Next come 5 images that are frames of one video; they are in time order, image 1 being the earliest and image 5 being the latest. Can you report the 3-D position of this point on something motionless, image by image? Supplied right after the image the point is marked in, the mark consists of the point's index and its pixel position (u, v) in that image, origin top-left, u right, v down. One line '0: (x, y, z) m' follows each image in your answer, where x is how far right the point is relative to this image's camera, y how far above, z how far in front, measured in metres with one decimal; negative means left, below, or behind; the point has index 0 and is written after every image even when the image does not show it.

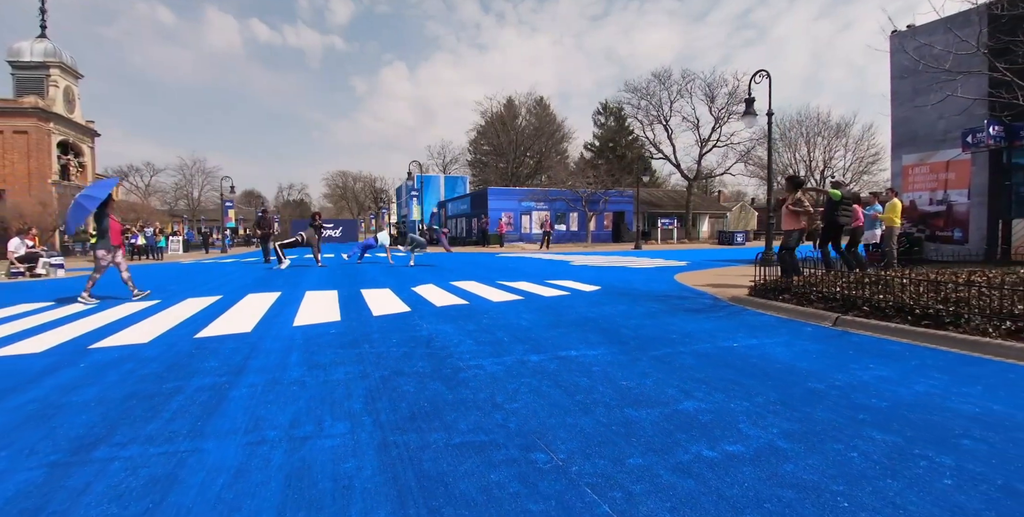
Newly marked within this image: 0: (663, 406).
0: (+1.0, -1.0, +3.4) m
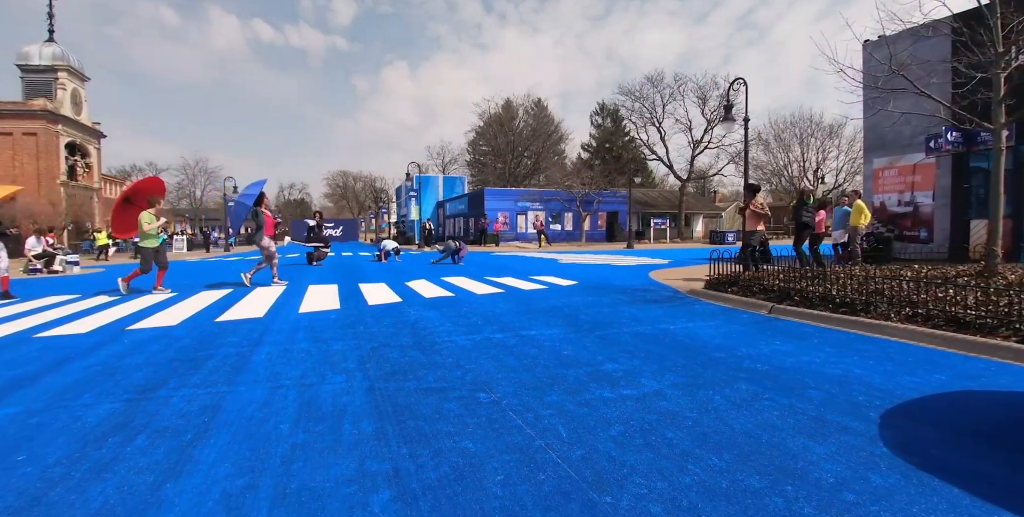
0: (+0.6, -1.0, +4.3) m
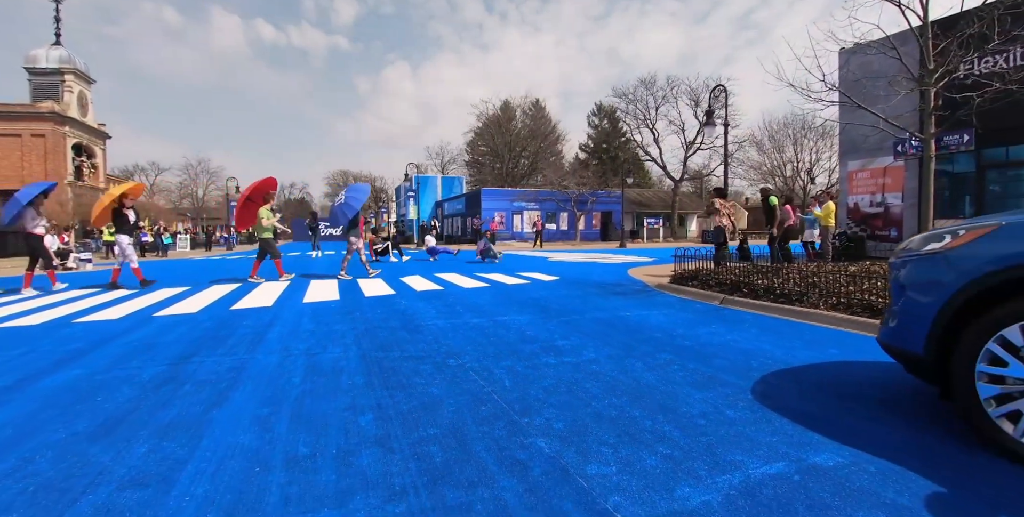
0: (+0.3, -0.9, +5.2) m
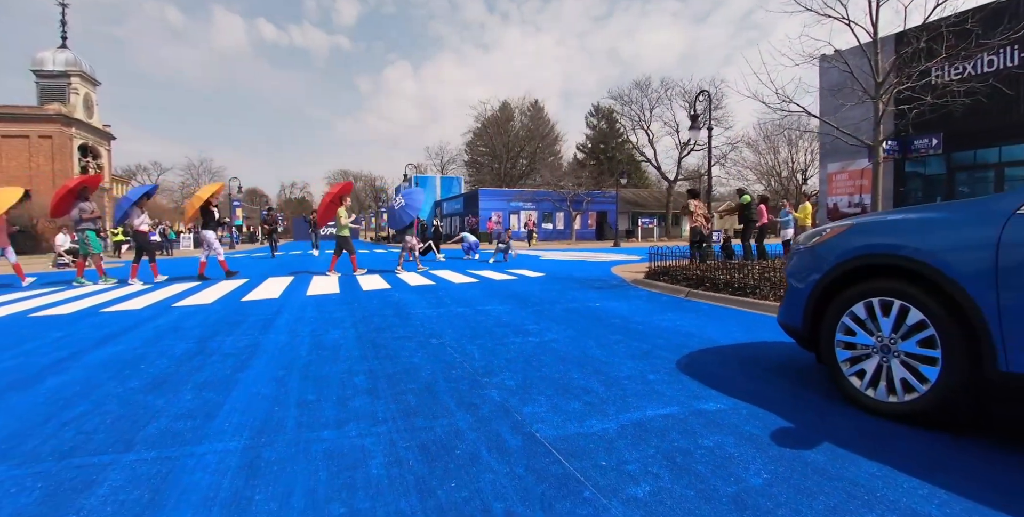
0: (0.0, -0.8, +6.1) m
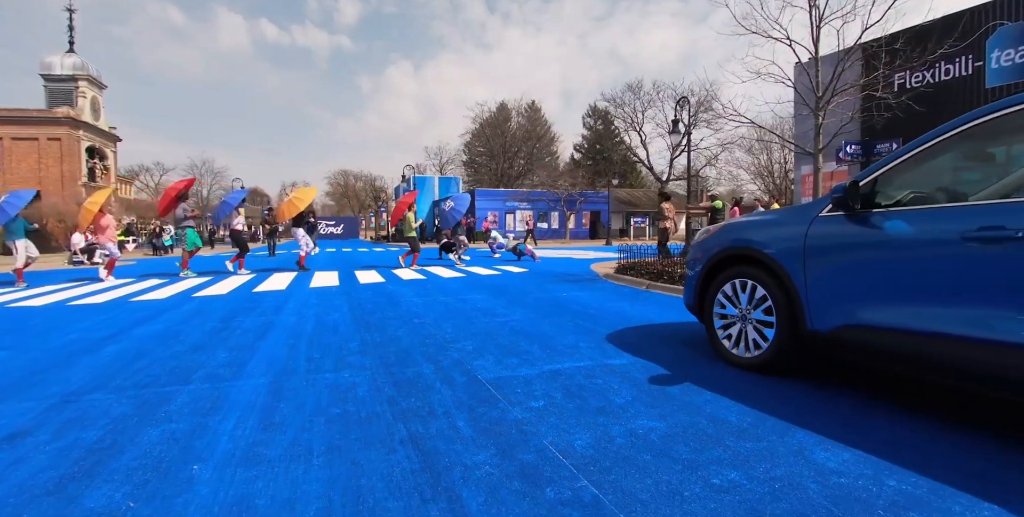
0: (-0.4, -0.8, +7.2) m
